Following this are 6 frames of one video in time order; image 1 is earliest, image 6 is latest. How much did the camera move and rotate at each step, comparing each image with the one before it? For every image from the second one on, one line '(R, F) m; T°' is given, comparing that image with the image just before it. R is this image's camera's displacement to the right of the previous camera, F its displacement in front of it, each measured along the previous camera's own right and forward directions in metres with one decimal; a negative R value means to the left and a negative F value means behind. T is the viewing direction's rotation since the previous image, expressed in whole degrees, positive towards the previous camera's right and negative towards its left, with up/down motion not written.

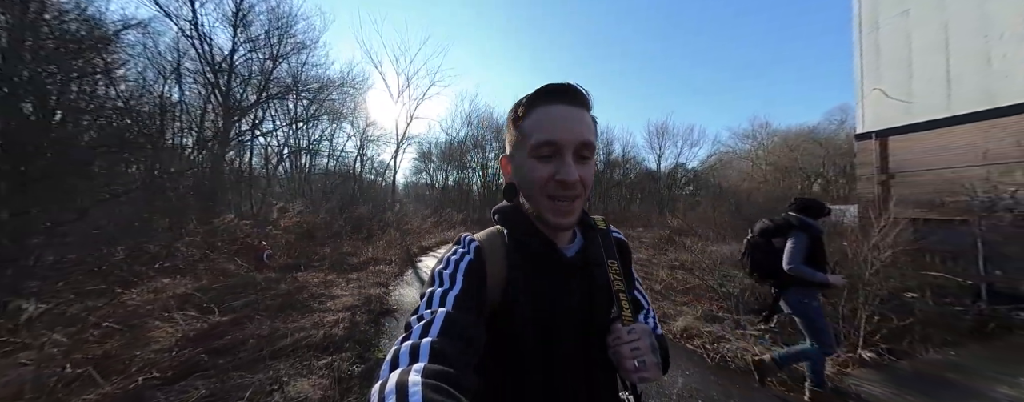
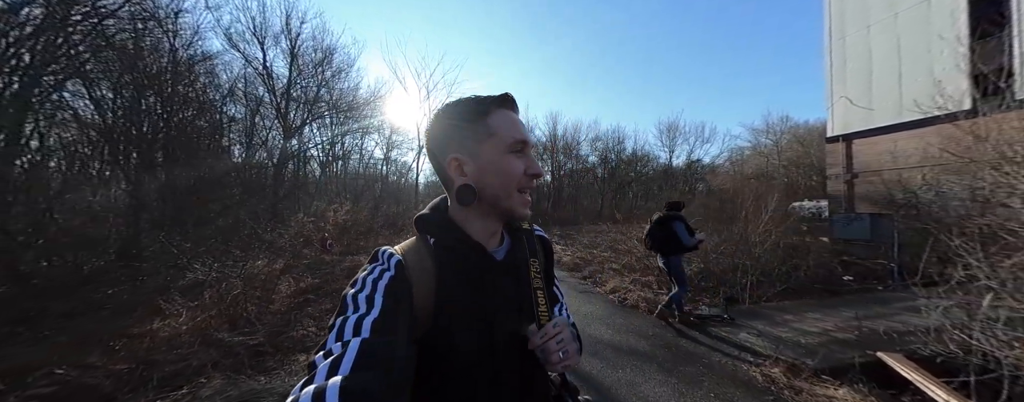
(+0.7, -1.9) m; -4°
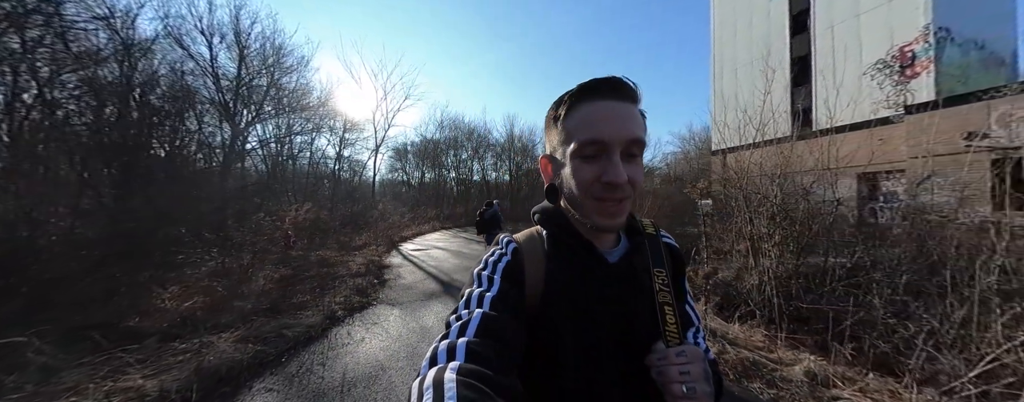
(+0.3, -1.7) m; +9°
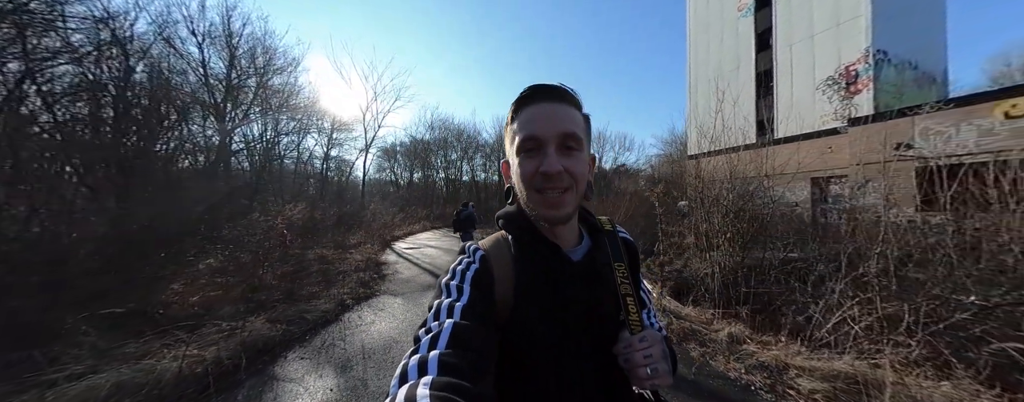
(0.0, -0.7) m; +3°
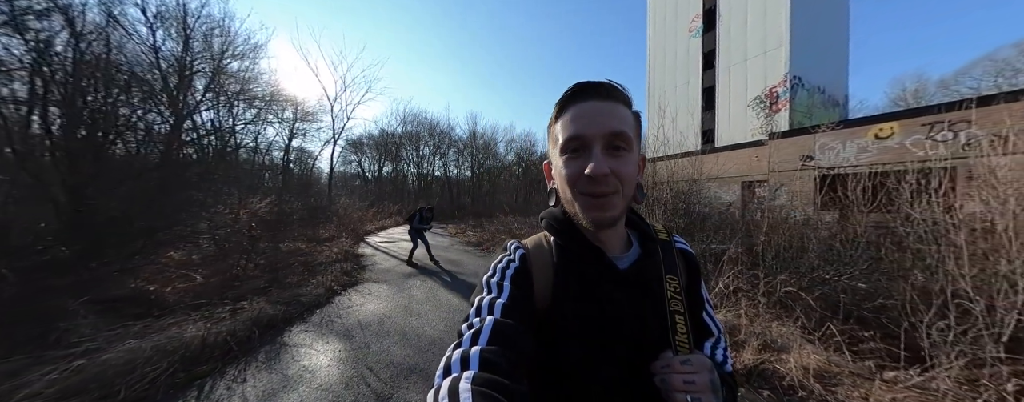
(-0.1, -0.8) m; +6°
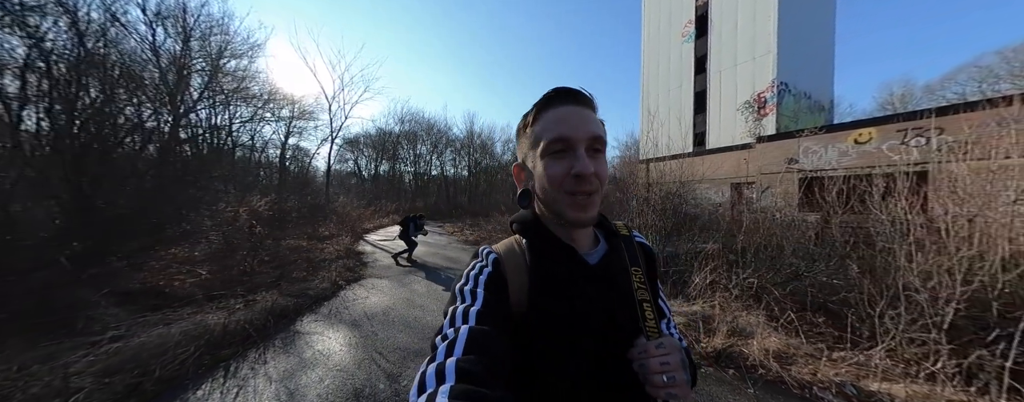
(0.0, -0.3) m; +1°
